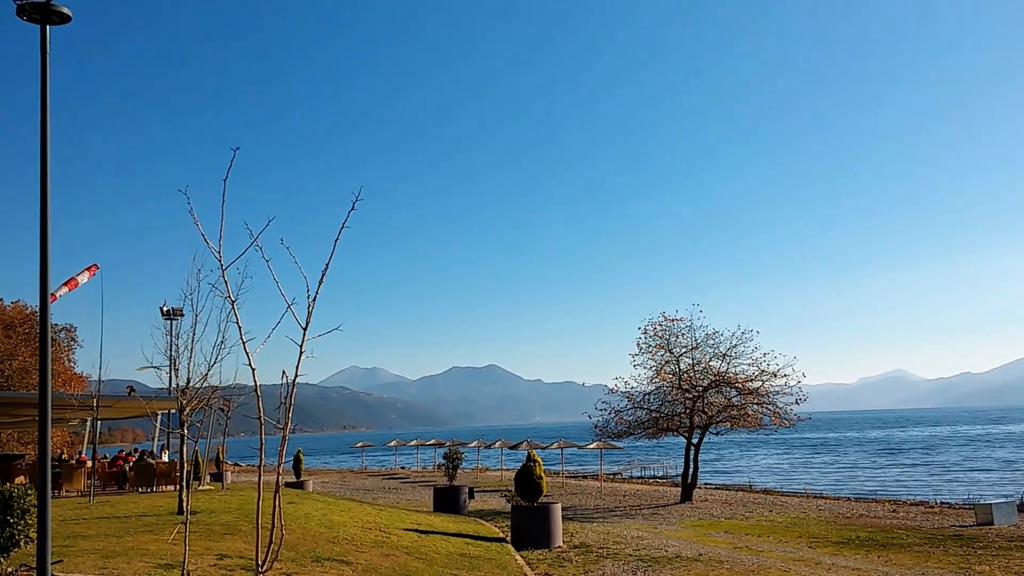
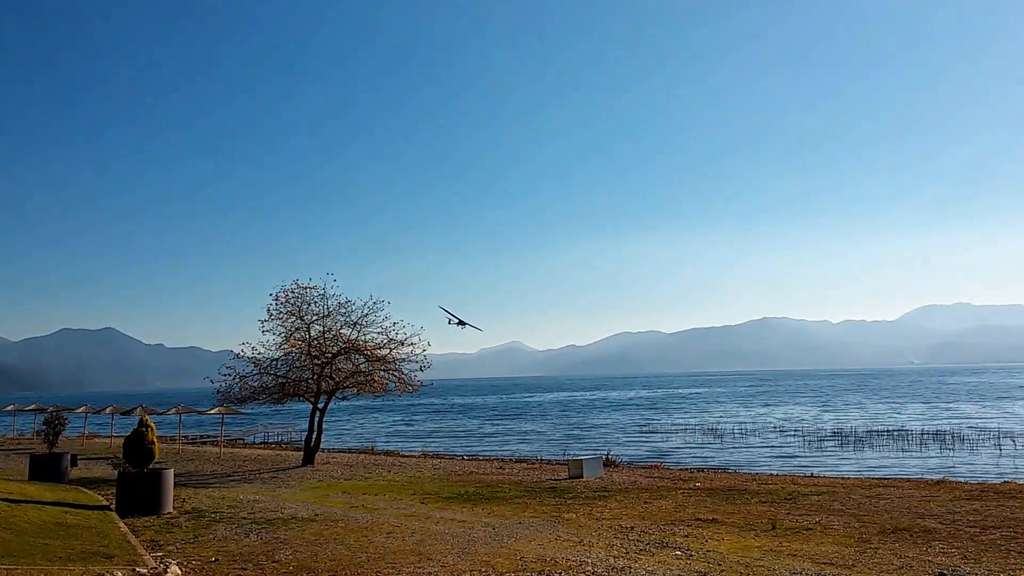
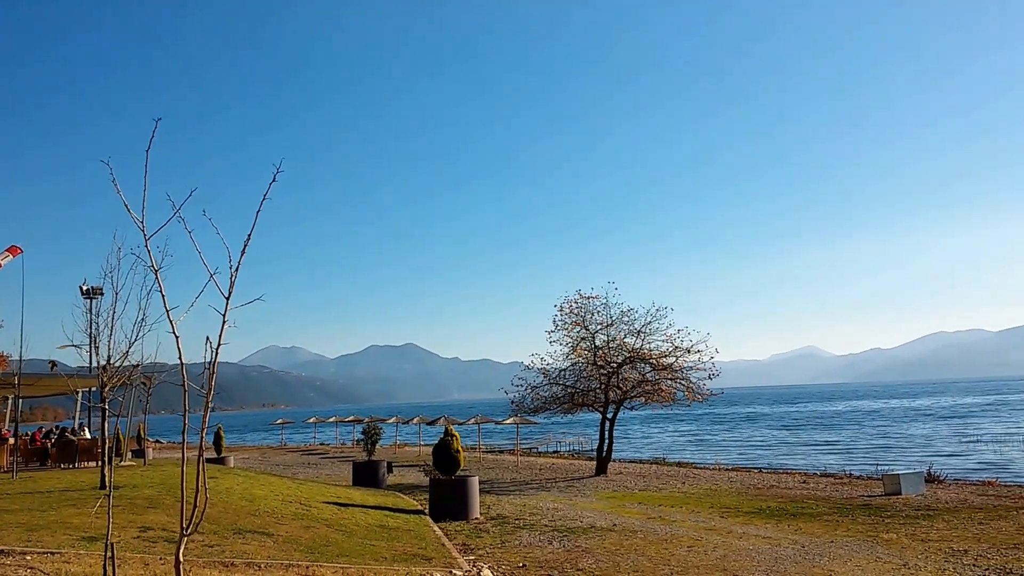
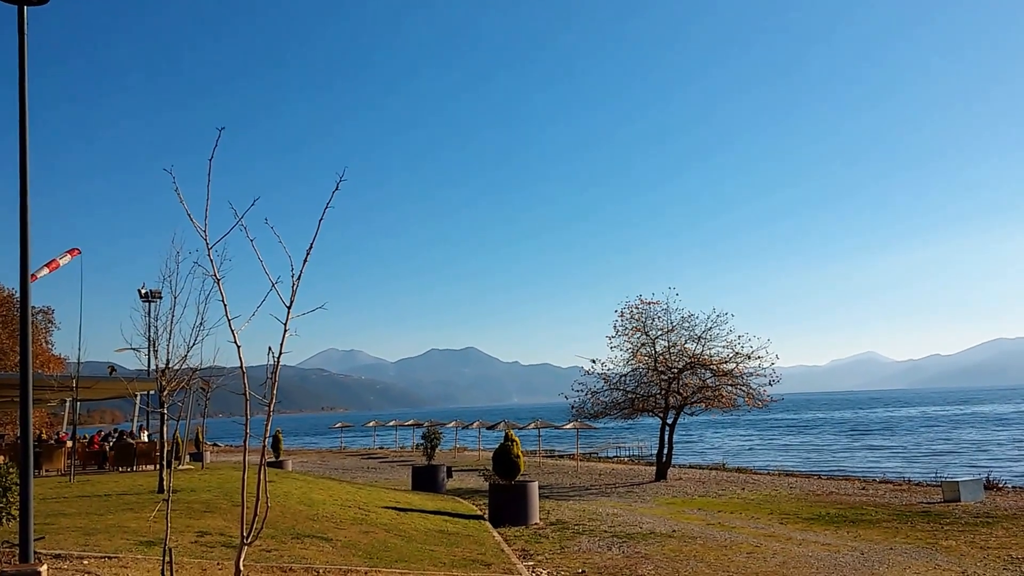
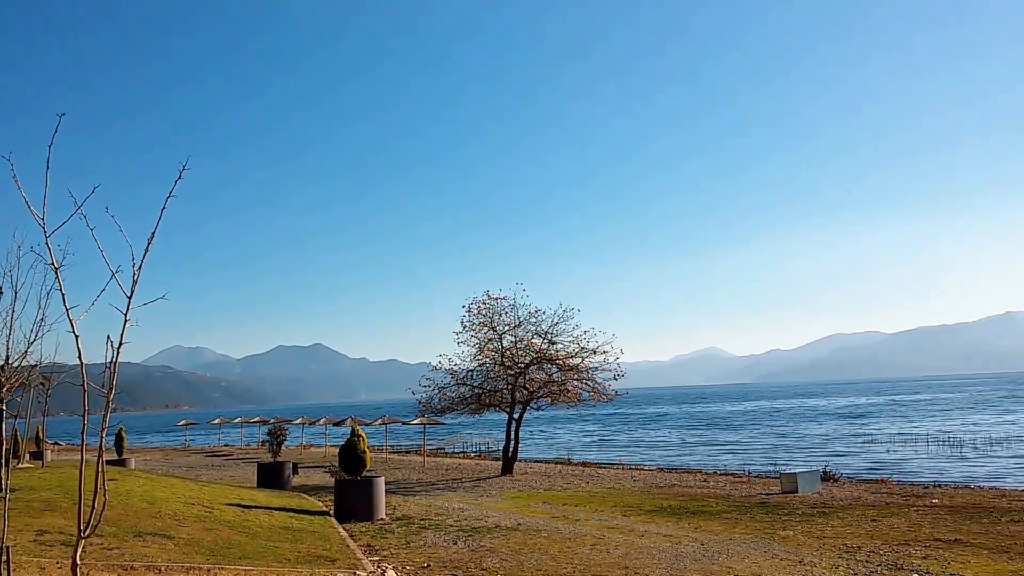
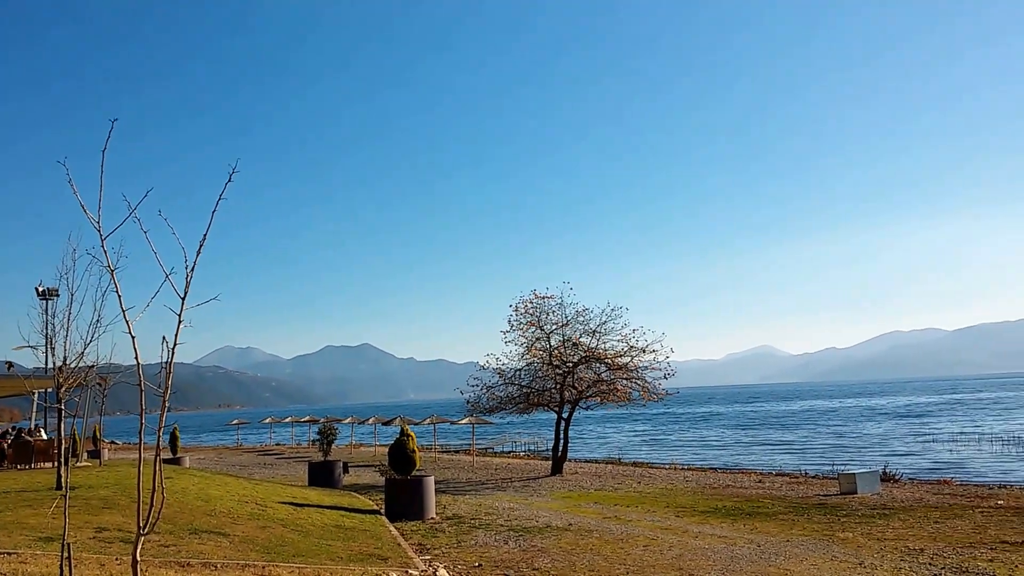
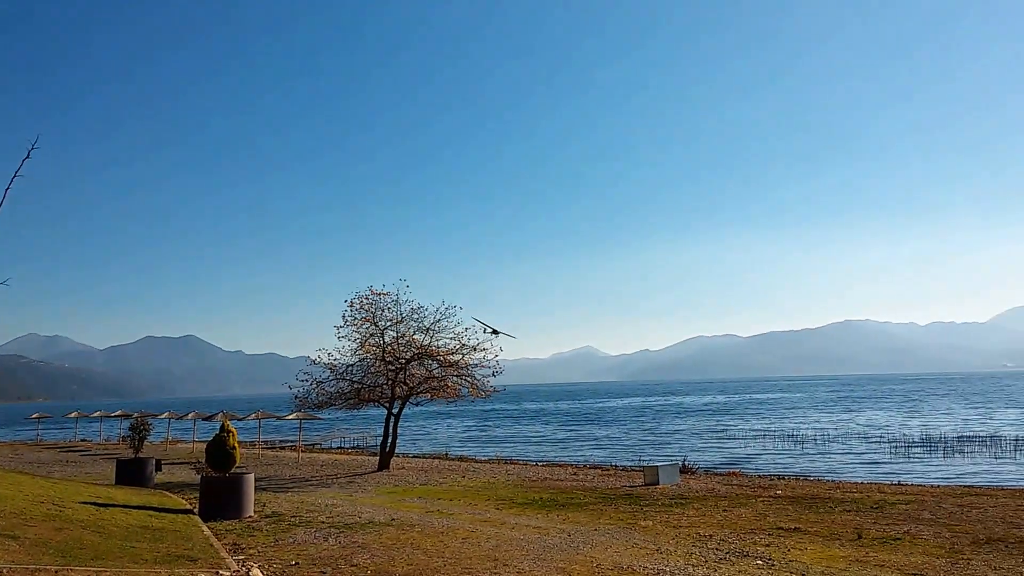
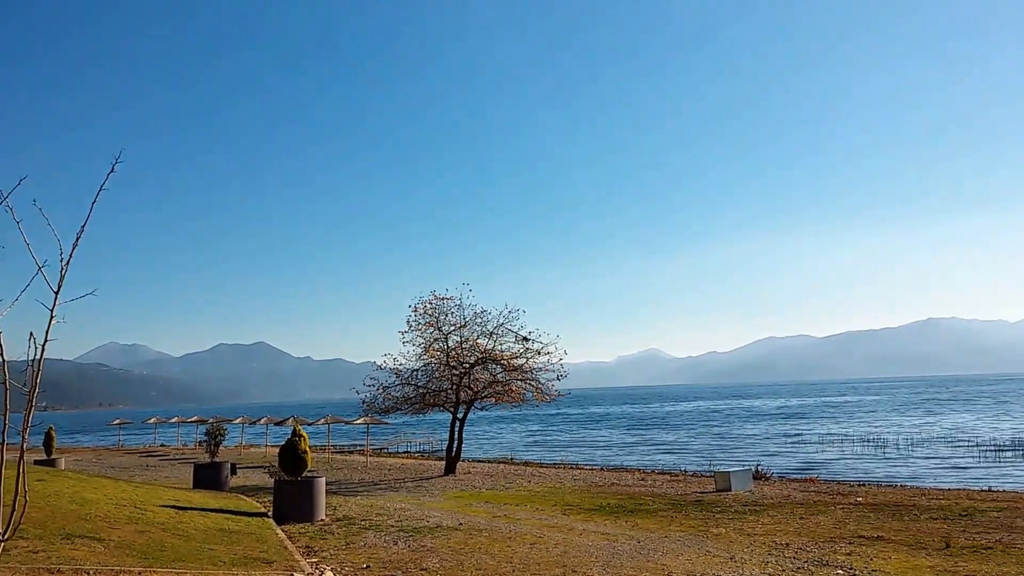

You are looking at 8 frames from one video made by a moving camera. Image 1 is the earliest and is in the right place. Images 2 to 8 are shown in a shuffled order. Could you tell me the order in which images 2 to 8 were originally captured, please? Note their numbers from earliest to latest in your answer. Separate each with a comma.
4, 3, 6, 5, 8, 7, 2
